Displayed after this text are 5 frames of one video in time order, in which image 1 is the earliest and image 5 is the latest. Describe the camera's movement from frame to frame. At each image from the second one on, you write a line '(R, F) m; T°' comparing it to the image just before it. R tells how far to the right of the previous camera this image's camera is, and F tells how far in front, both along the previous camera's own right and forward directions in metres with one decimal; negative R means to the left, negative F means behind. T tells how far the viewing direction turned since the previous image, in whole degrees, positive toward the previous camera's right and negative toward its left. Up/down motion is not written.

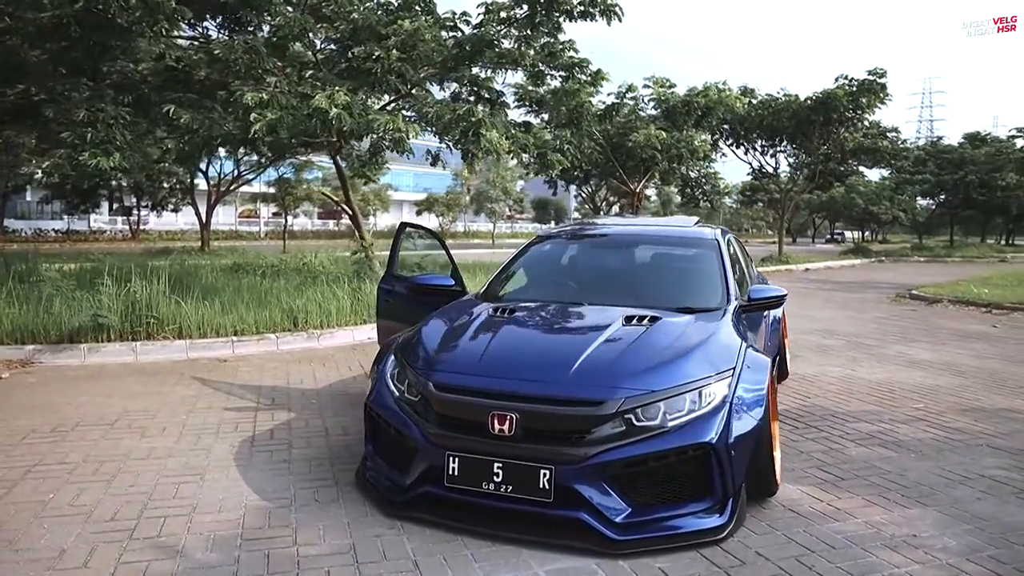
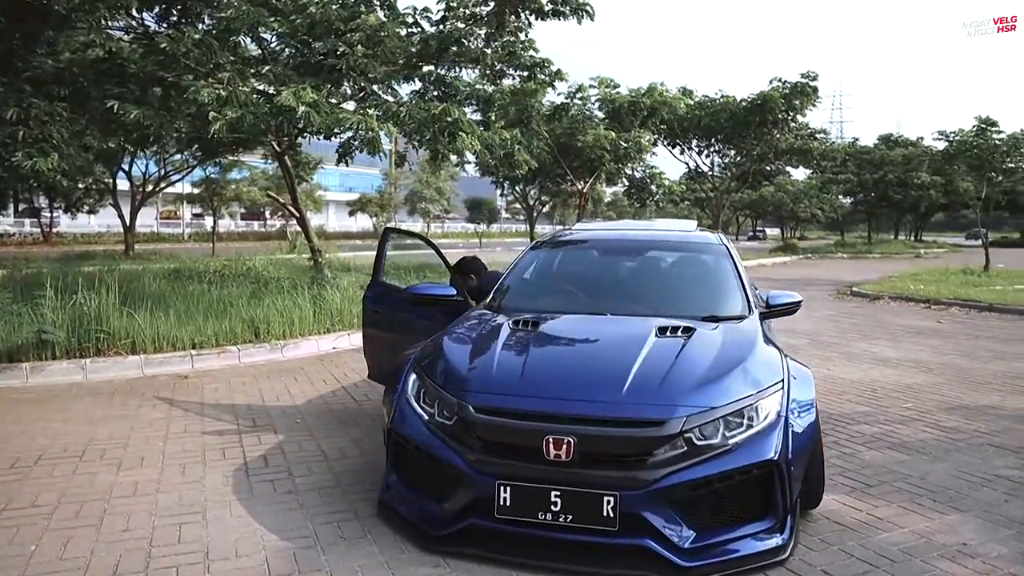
(-0.5, +0.3) m; +6°
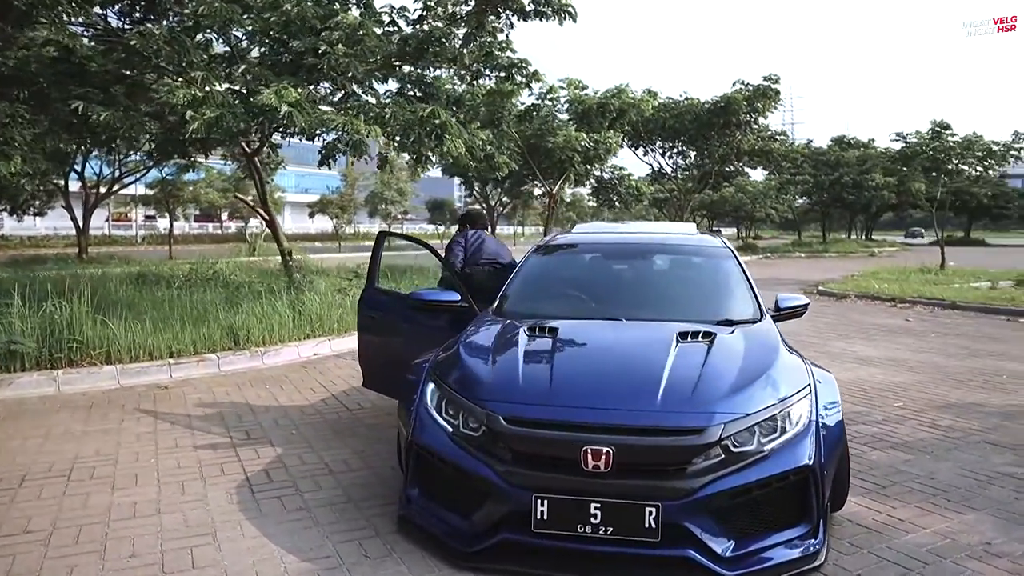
(-0.3, +0.1) m; +3°
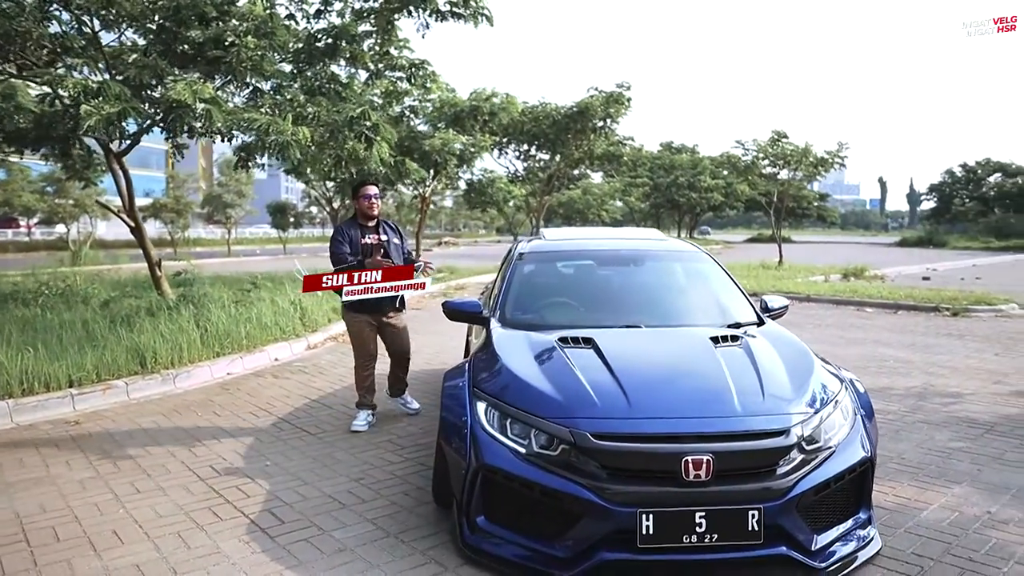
(-1.0, +0.2) m; +13°
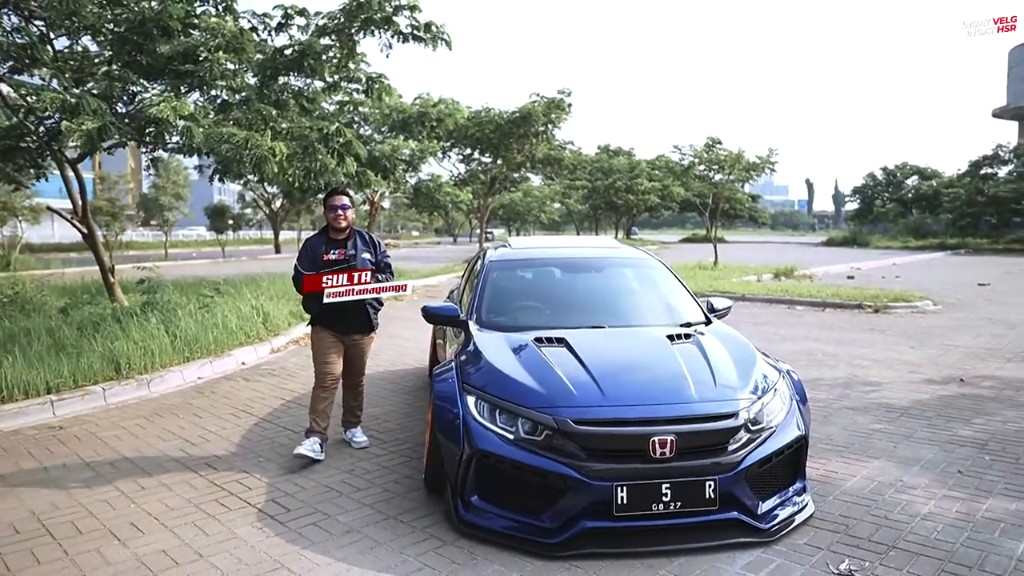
(-0.2, -0.5) m; +5°
